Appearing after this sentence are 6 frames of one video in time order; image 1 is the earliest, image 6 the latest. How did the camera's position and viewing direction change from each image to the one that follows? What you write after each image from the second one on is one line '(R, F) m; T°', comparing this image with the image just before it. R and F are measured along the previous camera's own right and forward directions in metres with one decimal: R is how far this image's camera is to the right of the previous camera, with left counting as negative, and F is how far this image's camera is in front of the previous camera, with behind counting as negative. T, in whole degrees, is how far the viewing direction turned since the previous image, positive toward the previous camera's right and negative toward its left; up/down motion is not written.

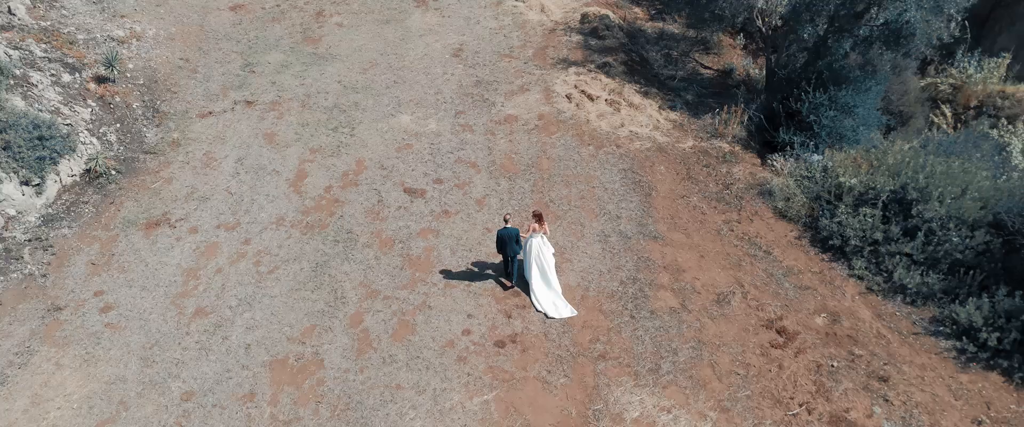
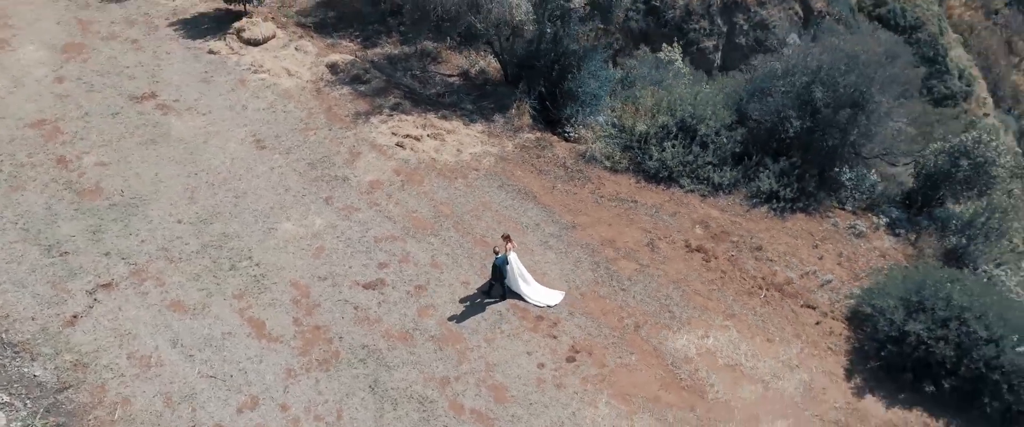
(-4.7, +0.1) m; +31°
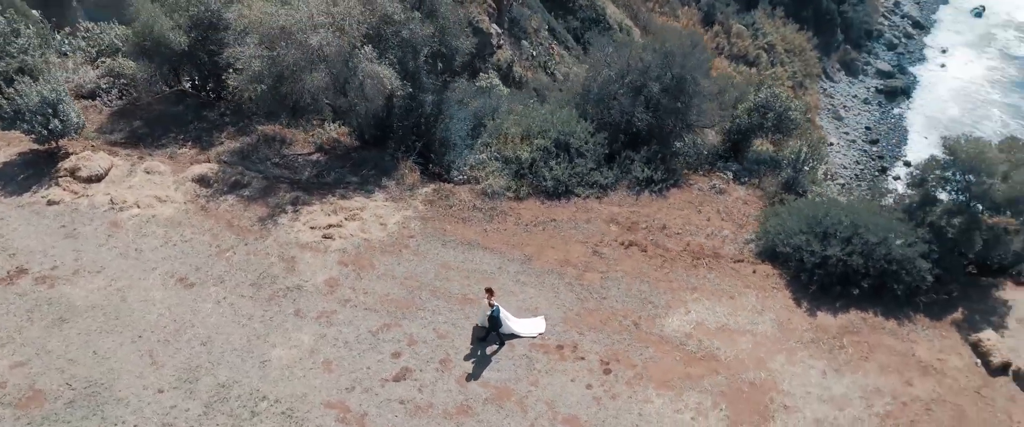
(-3.7, -0.2) m; +22°
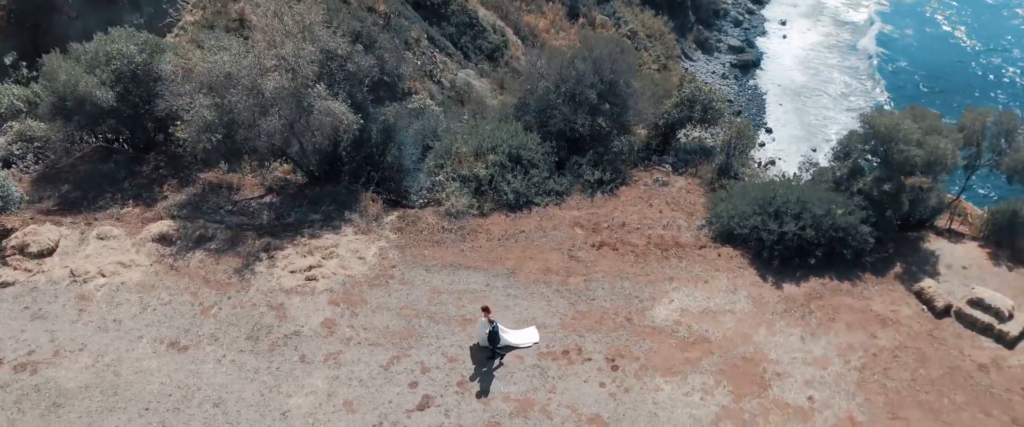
(-1.7, -0.3) m; +9°
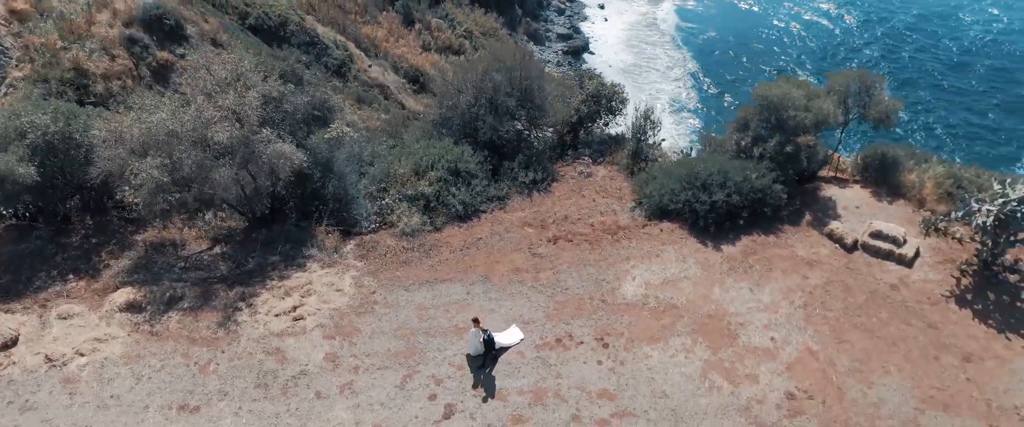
(-2.1, -0.7) m; +11°
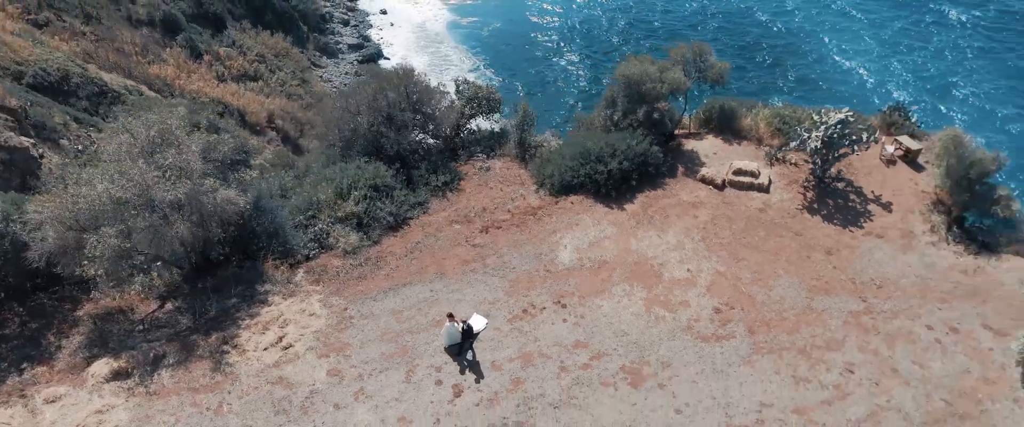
(-2.7, -1.5) m; +14°
